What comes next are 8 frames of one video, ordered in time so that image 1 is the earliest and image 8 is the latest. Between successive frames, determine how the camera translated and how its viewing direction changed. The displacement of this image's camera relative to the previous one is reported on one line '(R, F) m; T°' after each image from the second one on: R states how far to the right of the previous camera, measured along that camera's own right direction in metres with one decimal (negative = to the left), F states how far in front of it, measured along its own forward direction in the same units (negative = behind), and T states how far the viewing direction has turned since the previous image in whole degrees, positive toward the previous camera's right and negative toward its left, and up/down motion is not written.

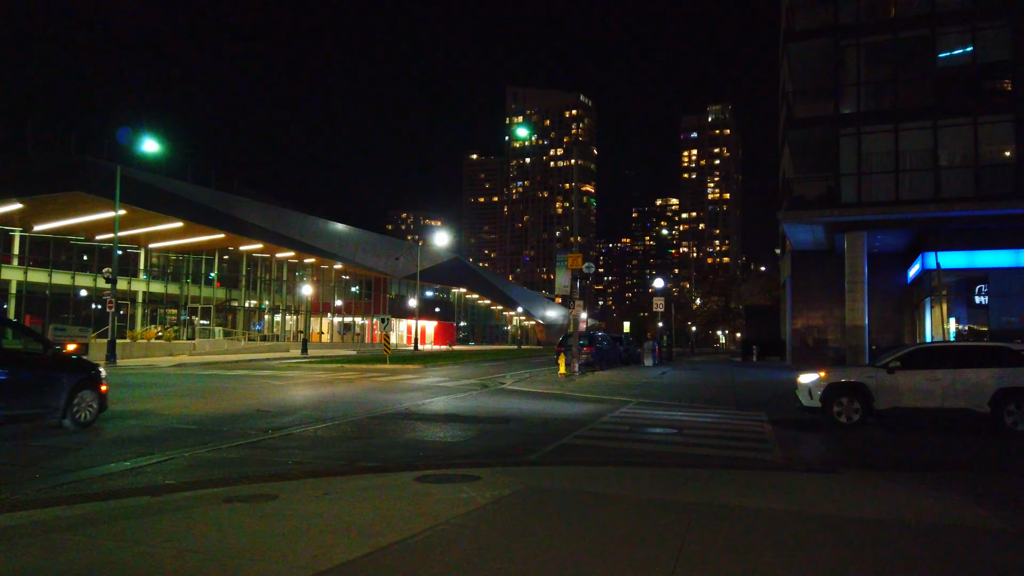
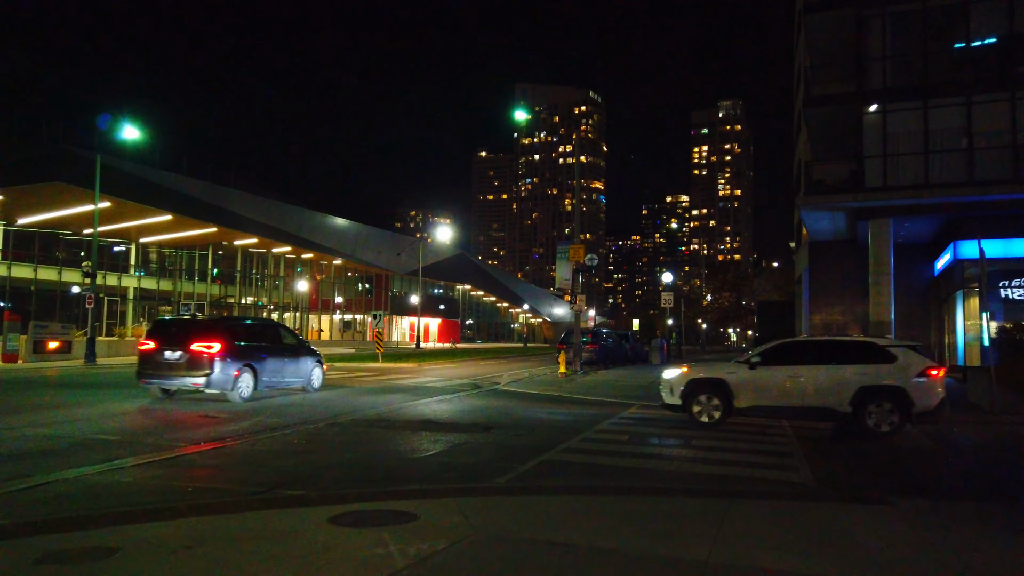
(+0.5, +2.1) m; -1°
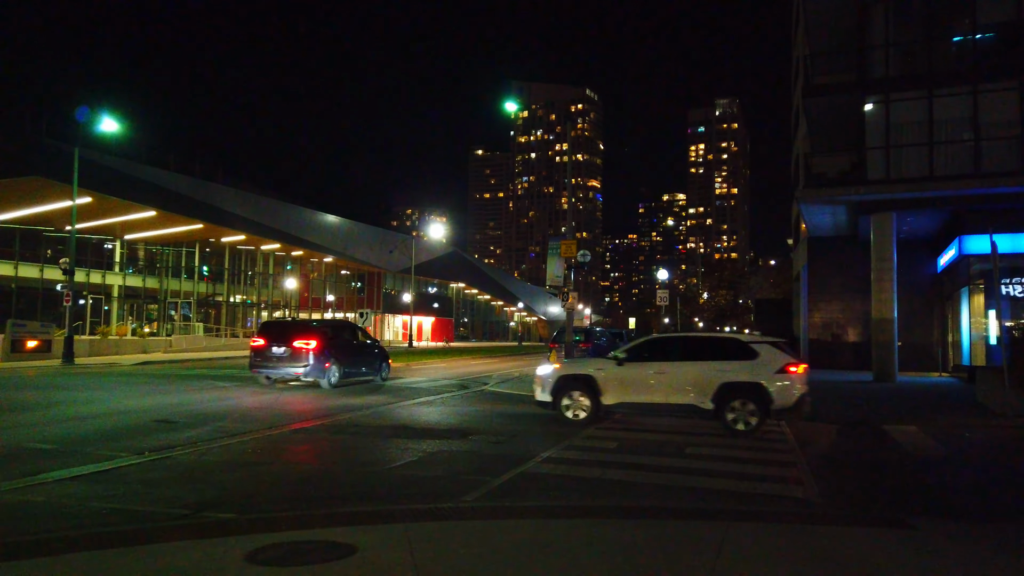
(+0.3, +1.0) m; 0°
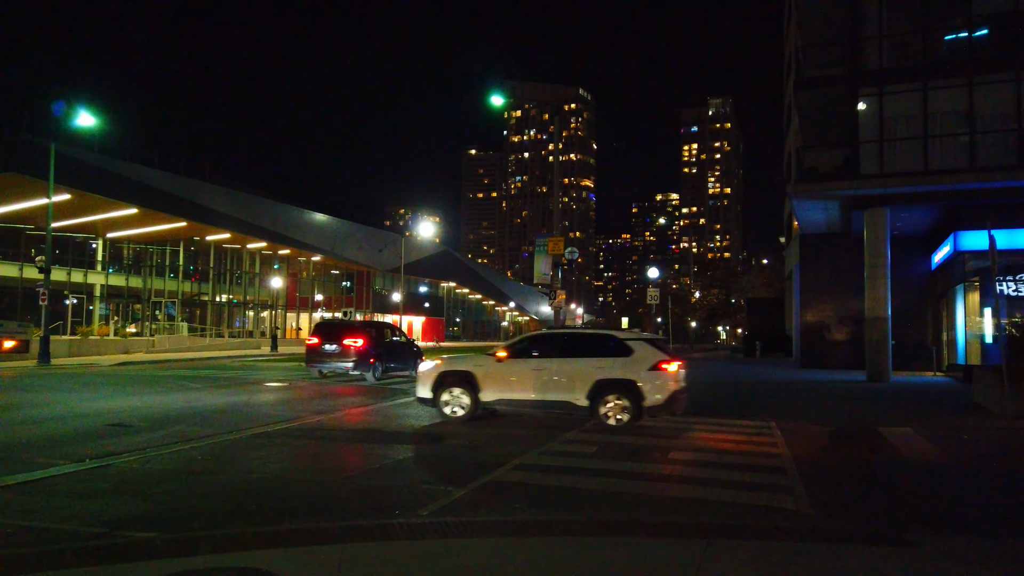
(+0.3, +0.7) m; 0°
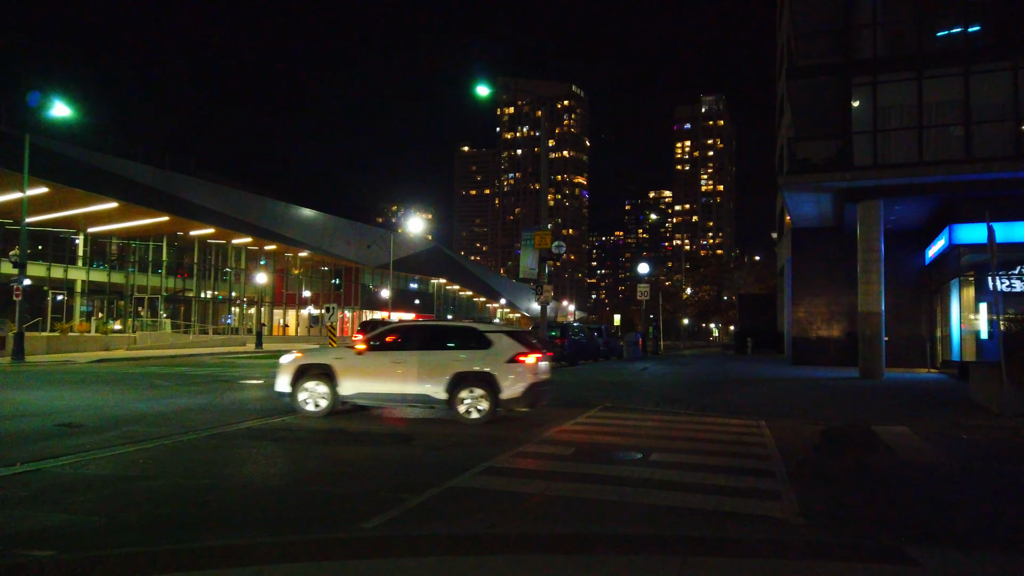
(+0.3, +0.7) m; +1°
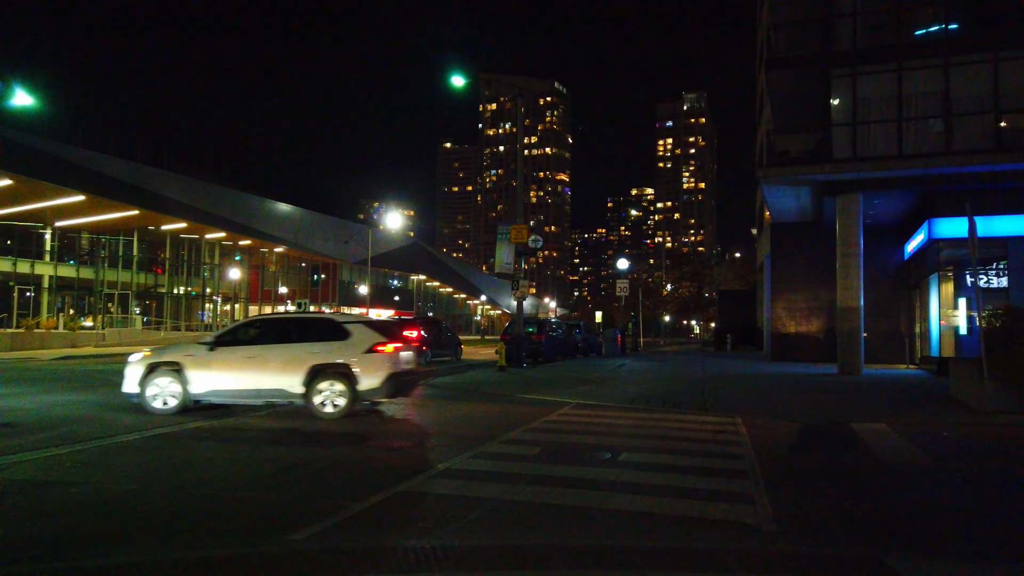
(+0.3, +0.6) m; +1°
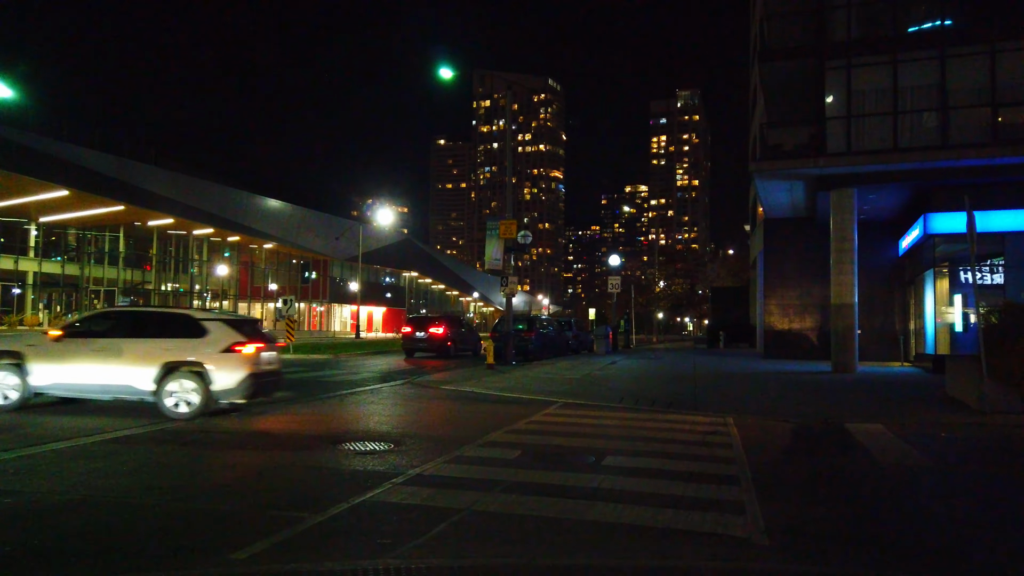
(+0.2, +0.5) m; 0°
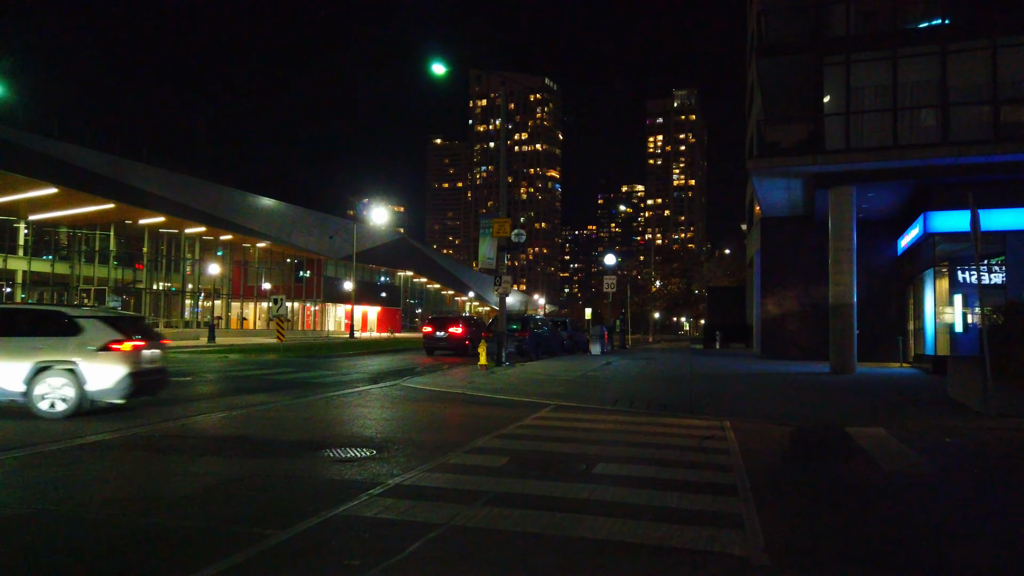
(+0.1, +0.4) m; 0°
